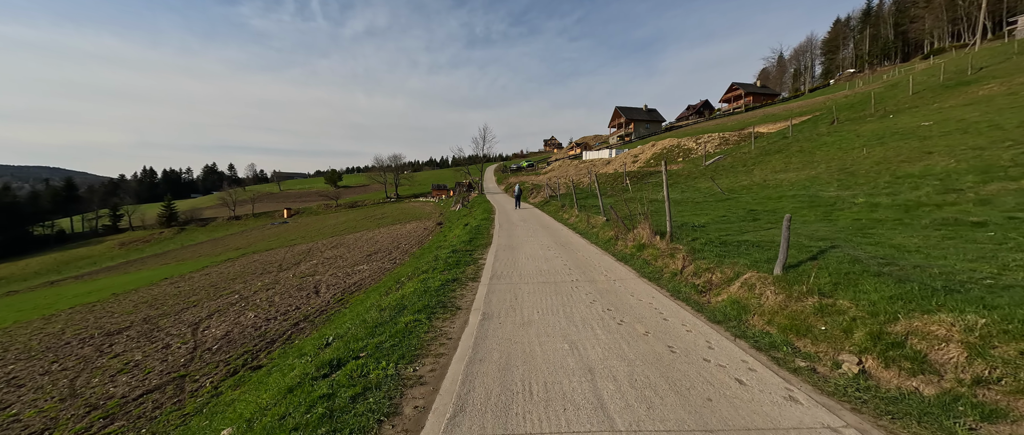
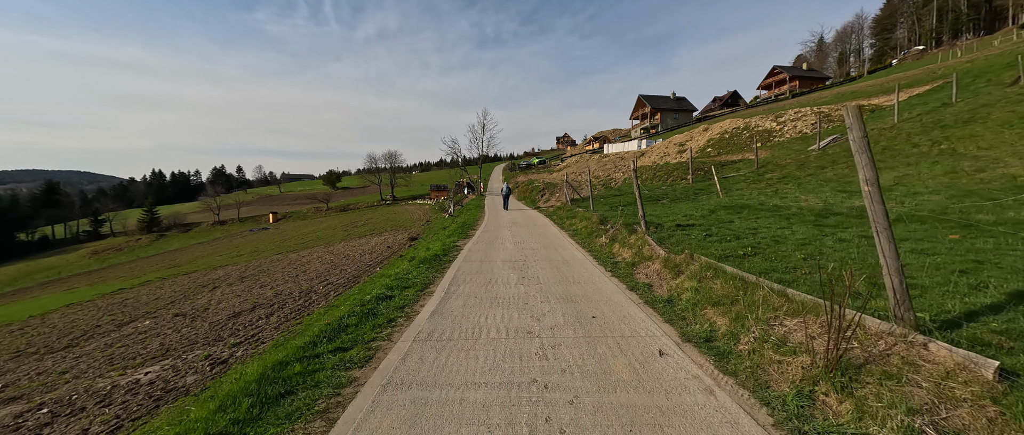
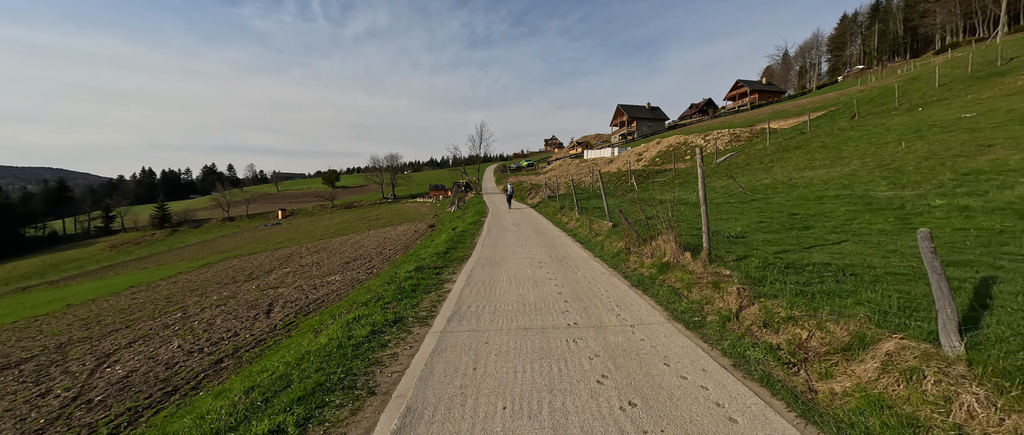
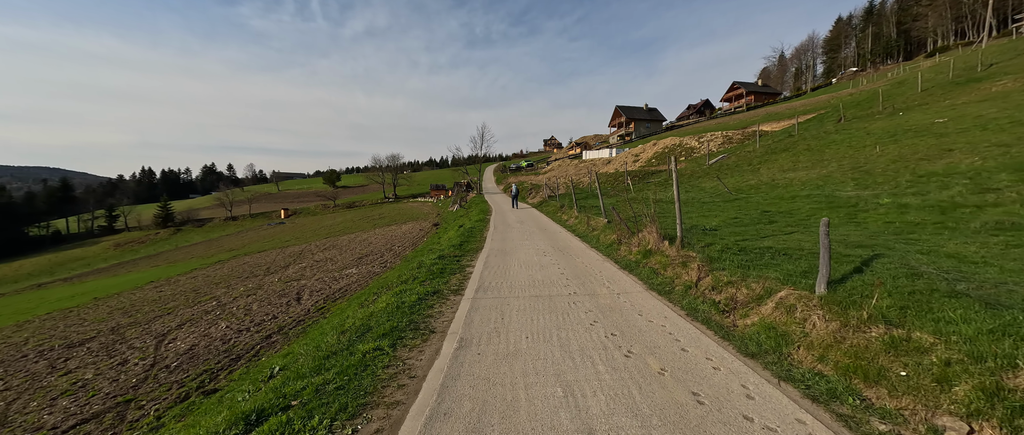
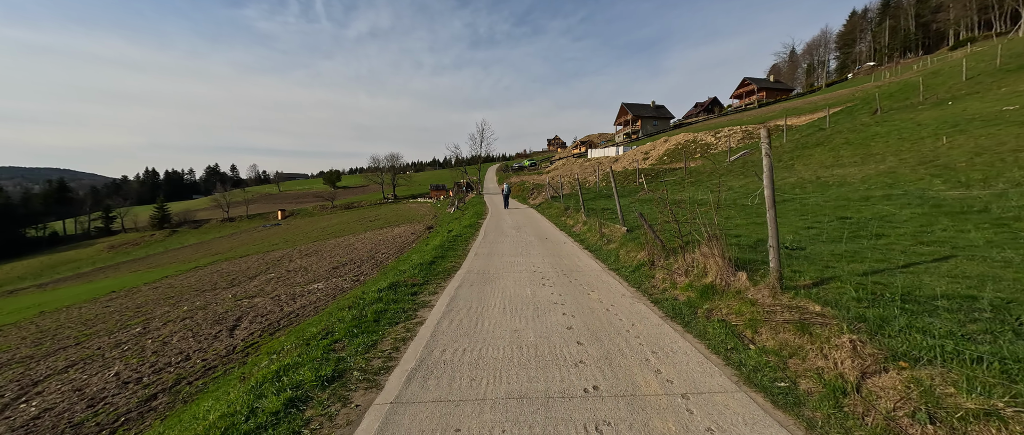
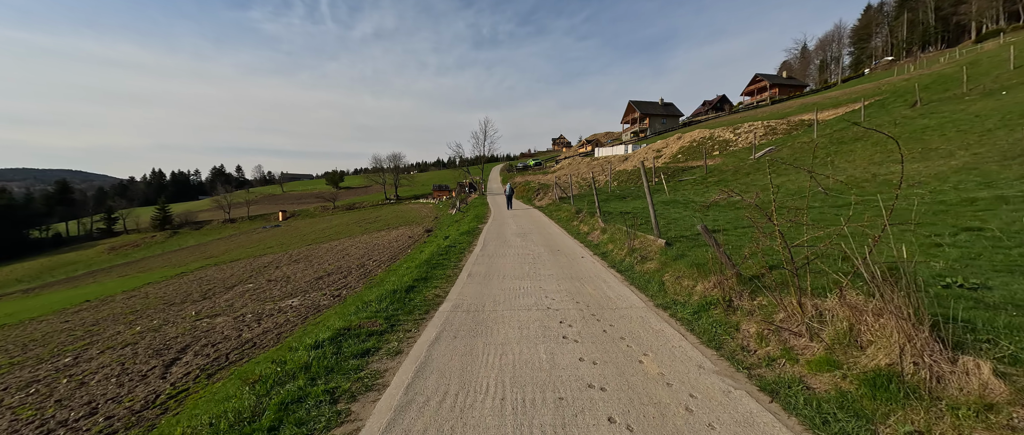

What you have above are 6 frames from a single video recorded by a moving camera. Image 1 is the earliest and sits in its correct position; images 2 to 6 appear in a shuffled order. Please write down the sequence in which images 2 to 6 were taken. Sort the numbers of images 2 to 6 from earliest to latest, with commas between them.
4, 3, 5, 6, 2
